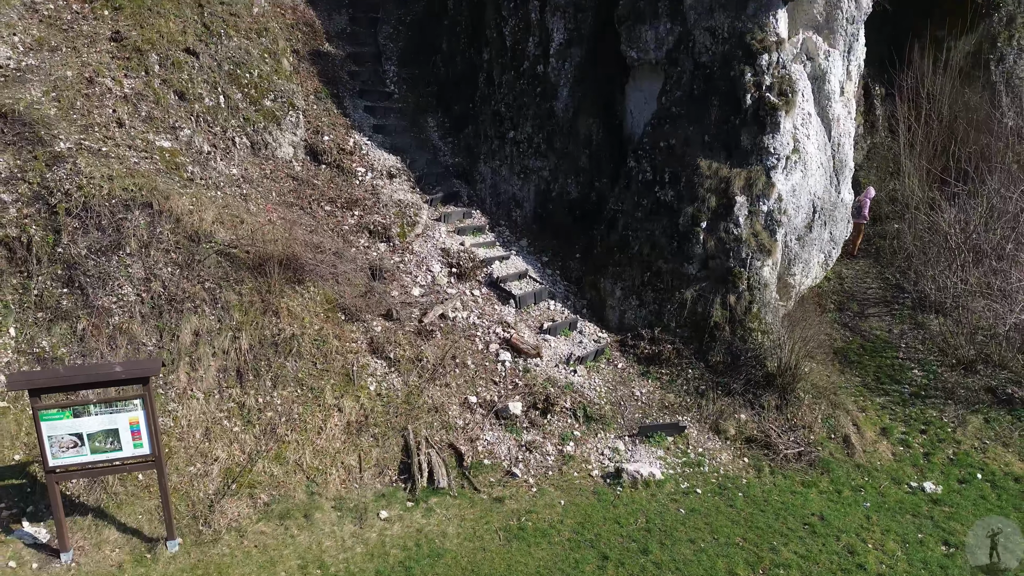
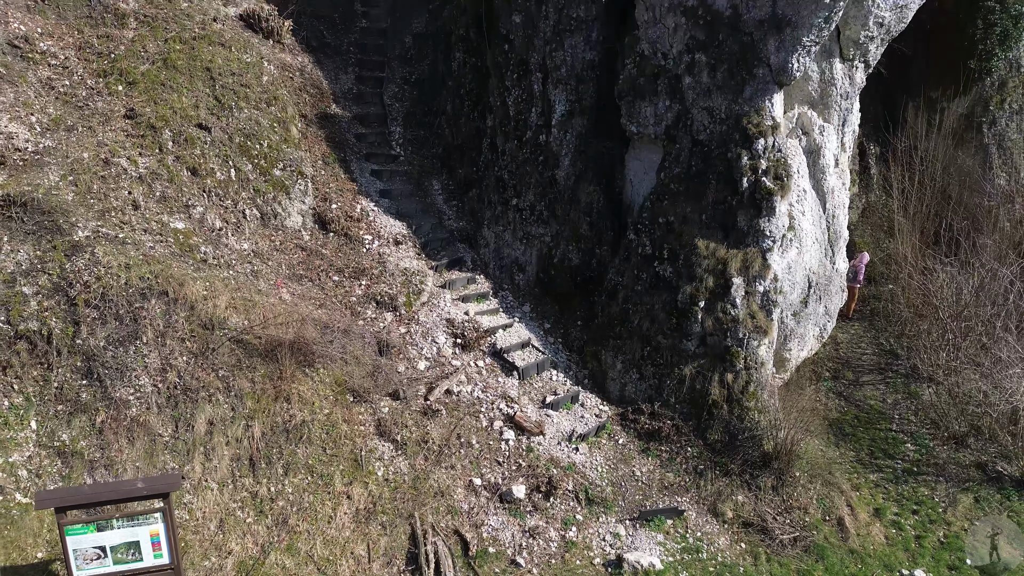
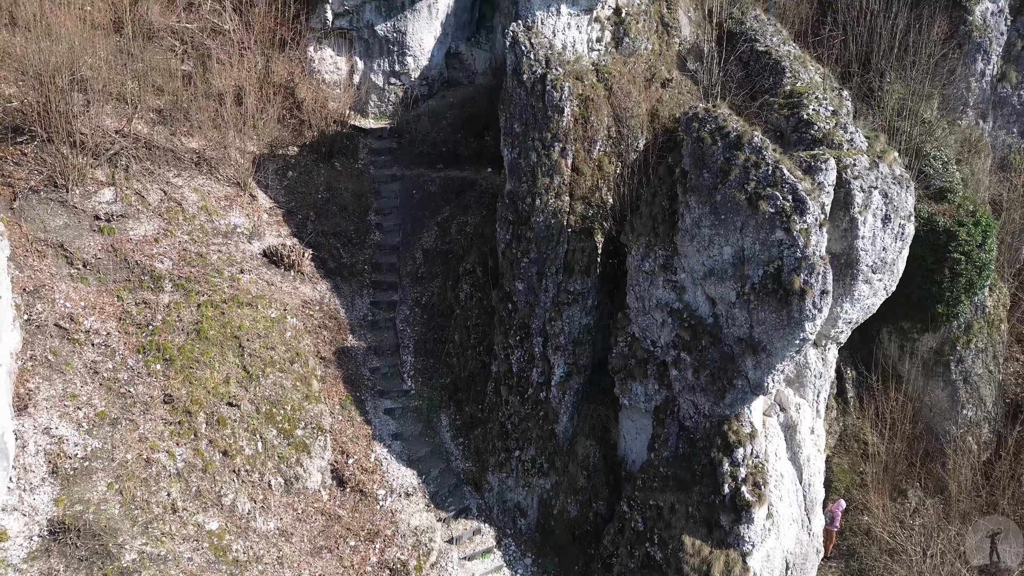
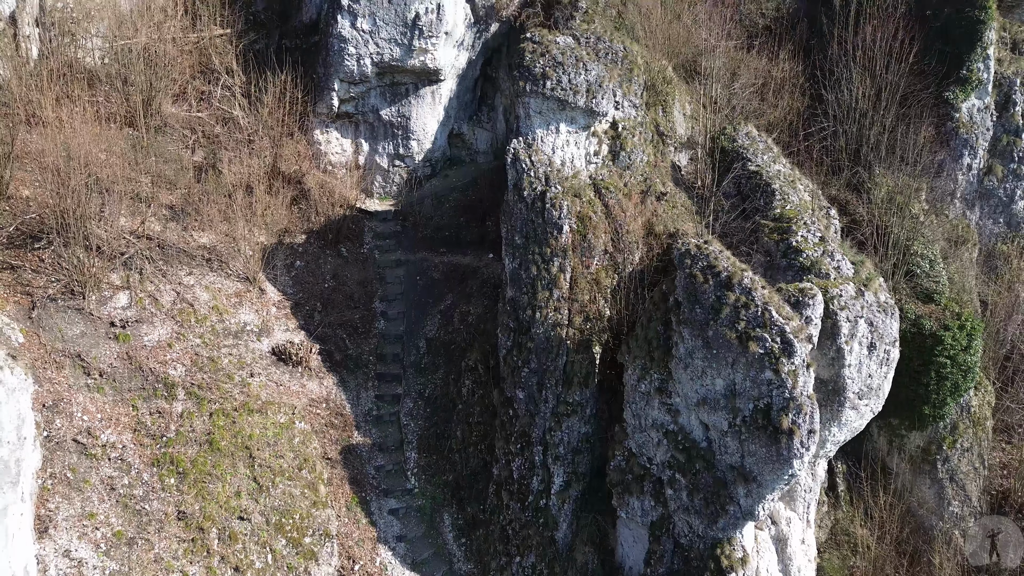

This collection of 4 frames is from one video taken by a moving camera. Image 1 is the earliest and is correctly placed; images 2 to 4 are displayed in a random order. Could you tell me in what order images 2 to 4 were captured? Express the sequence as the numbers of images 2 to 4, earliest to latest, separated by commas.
2, 3, 4
